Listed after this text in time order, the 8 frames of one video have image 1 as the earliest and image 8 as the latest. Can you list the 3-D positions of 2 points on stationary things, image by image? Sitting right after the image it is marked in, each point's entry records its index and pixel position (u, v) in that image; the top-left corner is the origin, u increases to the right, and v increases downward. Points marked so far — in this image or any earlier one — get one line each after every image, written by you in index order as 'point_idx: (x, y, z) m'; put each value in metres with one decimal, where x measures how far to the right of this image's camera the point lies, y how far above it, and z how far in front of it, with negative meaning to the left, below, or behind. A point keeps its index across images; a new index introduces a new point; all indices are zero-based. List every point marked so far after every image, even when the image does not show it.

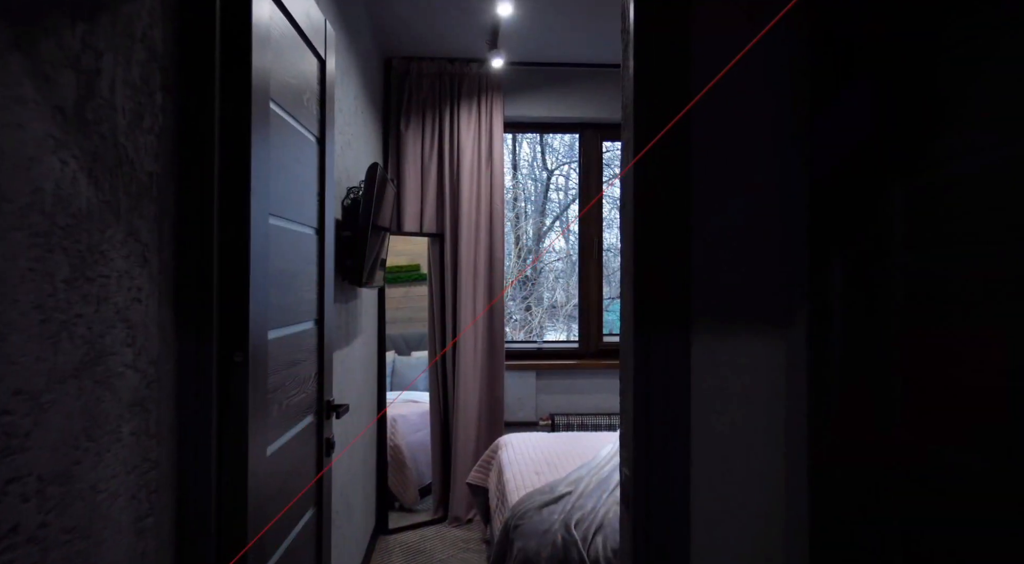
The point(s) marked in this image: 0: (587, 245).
0: (+0.5, +0.3, +4.4) m
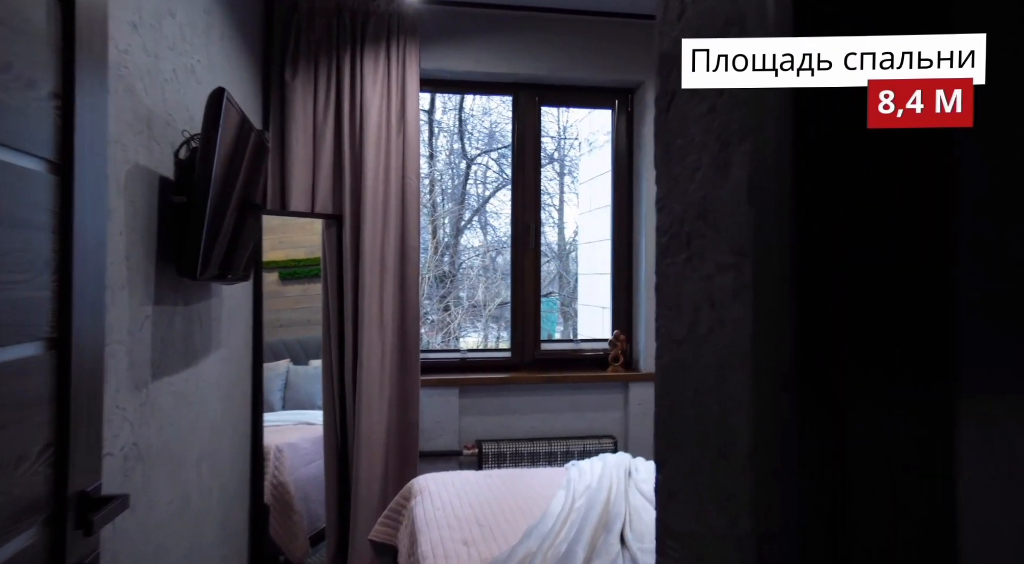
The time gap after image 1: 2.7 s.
0: (0.0, +0.3, +3.6) m
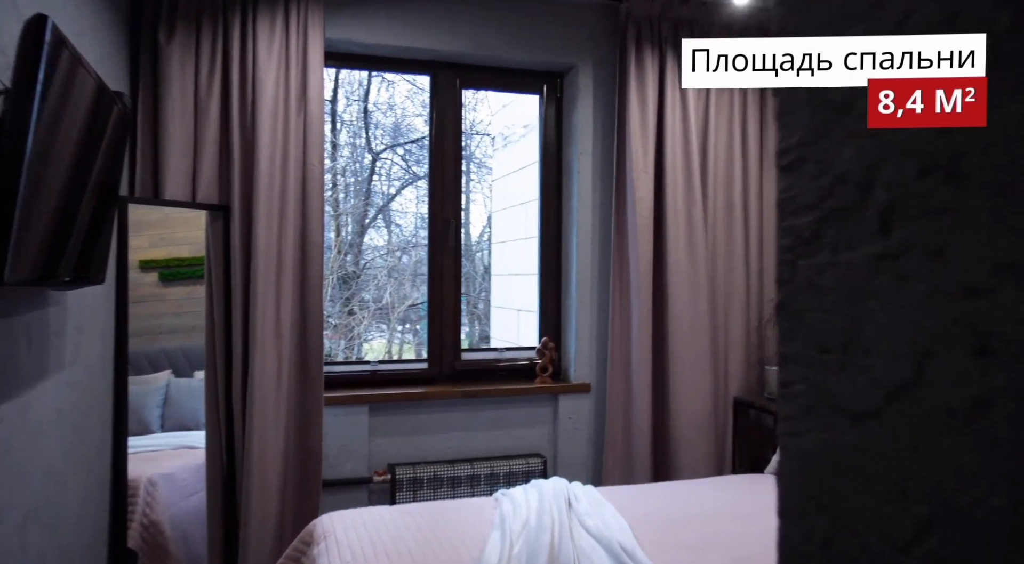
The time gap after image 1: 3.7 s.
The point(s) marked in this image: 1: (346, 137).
0: (-0.4, +0.3, +3.2) m
1: (-0.8, +0.7, +3.1) m
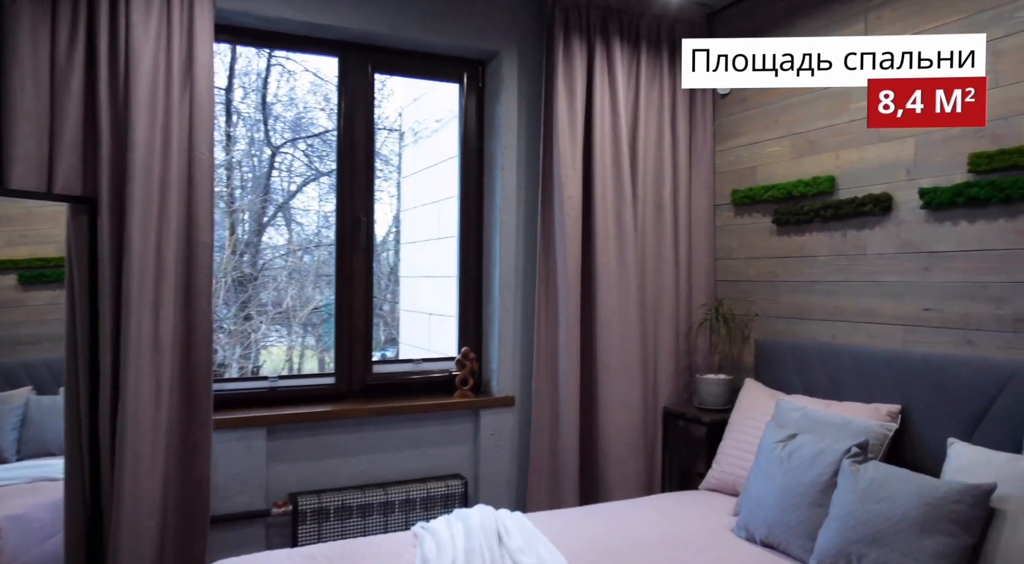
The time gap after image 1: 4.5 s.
0: (-0.7, +0.2, +2.9) m
1: (-1.1, +0.7, +2.8) m
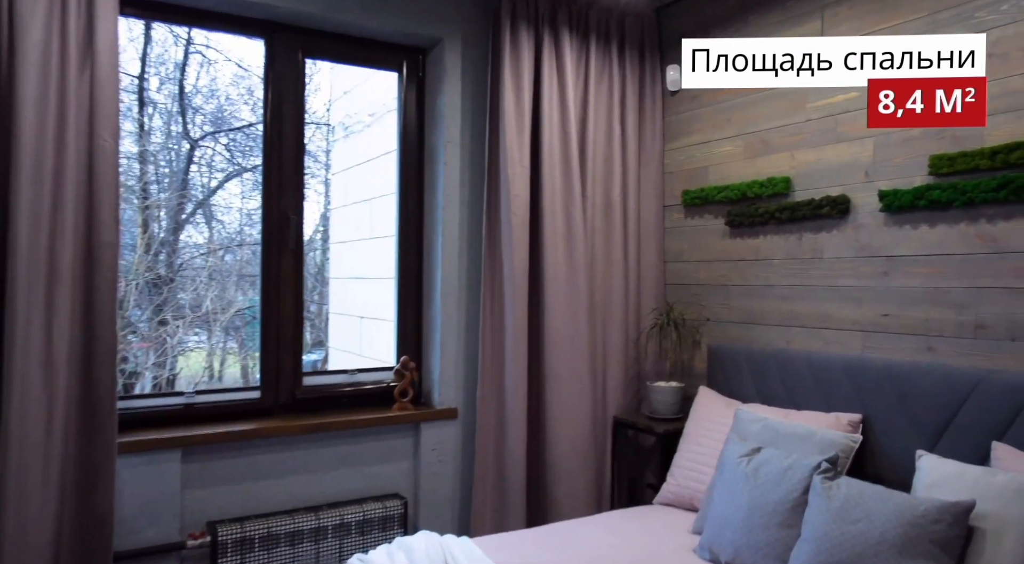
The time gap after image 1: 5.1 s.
0: (-1.0, +0.2, +2.6) m
1: (-1.3, +0.6, +2.5) m
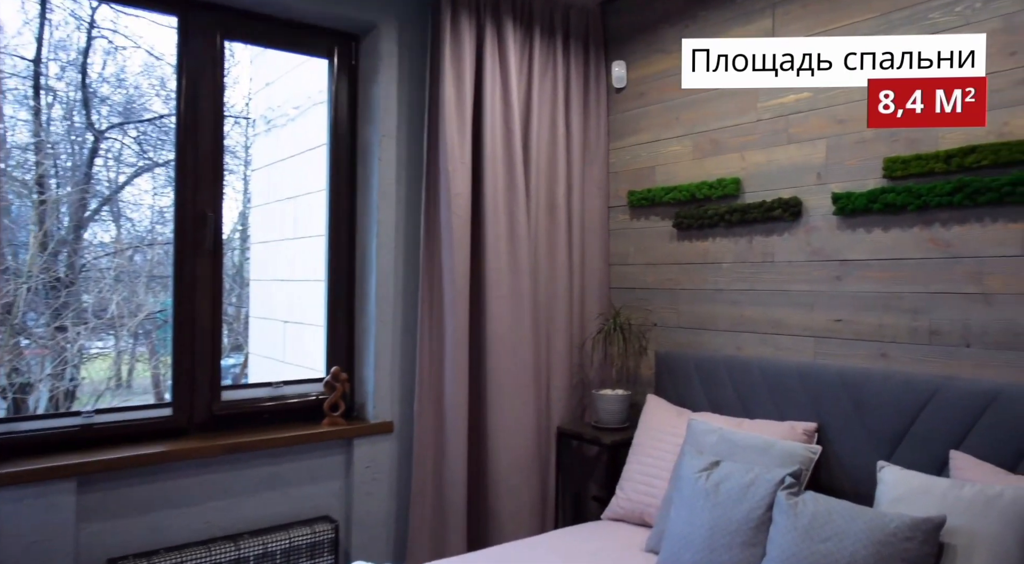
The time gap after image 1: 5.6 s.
0: (-1.2, +0.2, +2.4) m
1: (-1.5, +0.6, +2.1) m
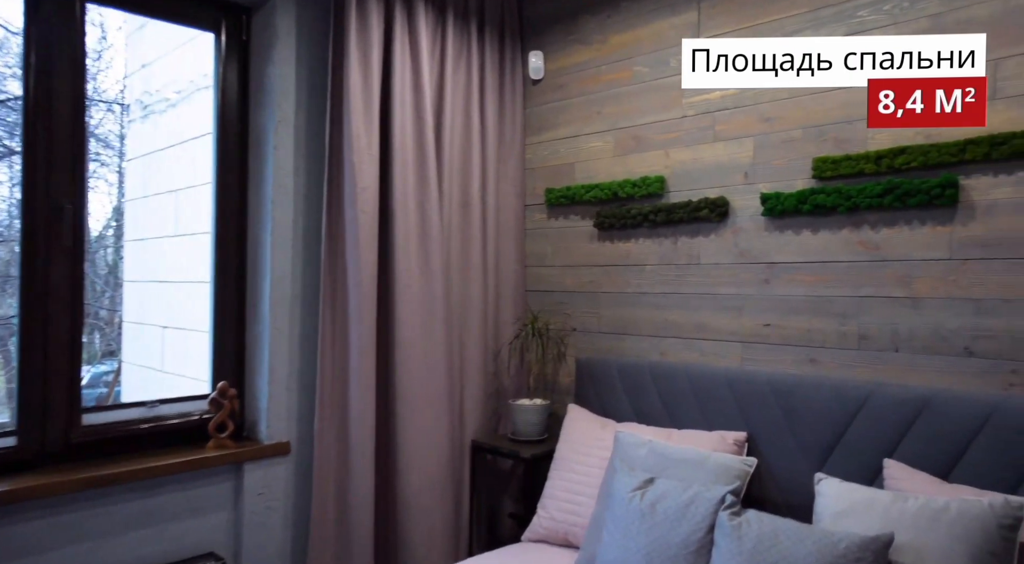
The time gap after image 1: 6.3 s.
0: (-1.5, +0.2, +2.0) m
1: (-1.8, +0.6, +1.7) m
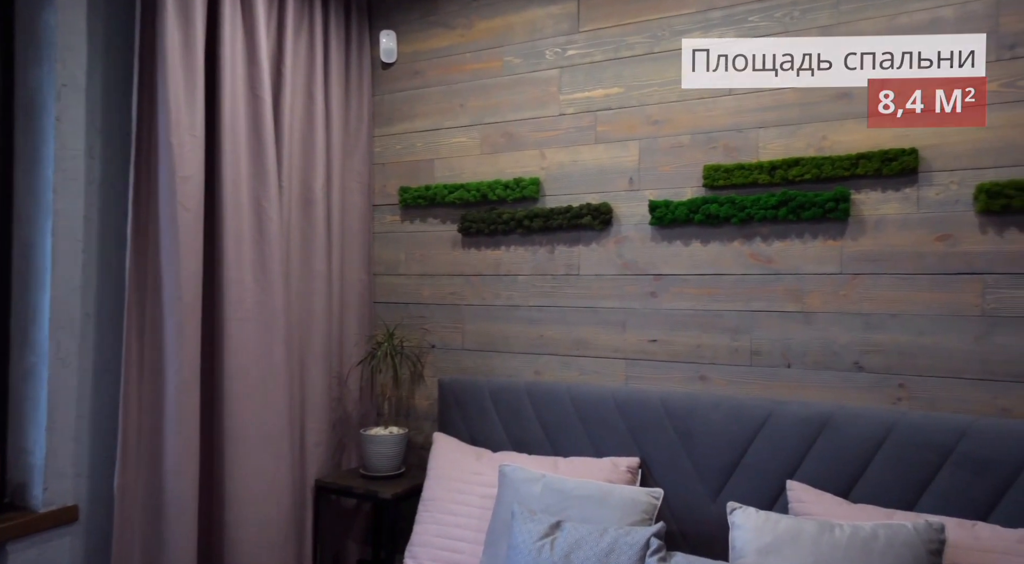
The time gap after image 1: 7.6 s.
0: (-1.7, +0.1, +1.3) m
1: (-2.0, +0.6, +0.9) m
